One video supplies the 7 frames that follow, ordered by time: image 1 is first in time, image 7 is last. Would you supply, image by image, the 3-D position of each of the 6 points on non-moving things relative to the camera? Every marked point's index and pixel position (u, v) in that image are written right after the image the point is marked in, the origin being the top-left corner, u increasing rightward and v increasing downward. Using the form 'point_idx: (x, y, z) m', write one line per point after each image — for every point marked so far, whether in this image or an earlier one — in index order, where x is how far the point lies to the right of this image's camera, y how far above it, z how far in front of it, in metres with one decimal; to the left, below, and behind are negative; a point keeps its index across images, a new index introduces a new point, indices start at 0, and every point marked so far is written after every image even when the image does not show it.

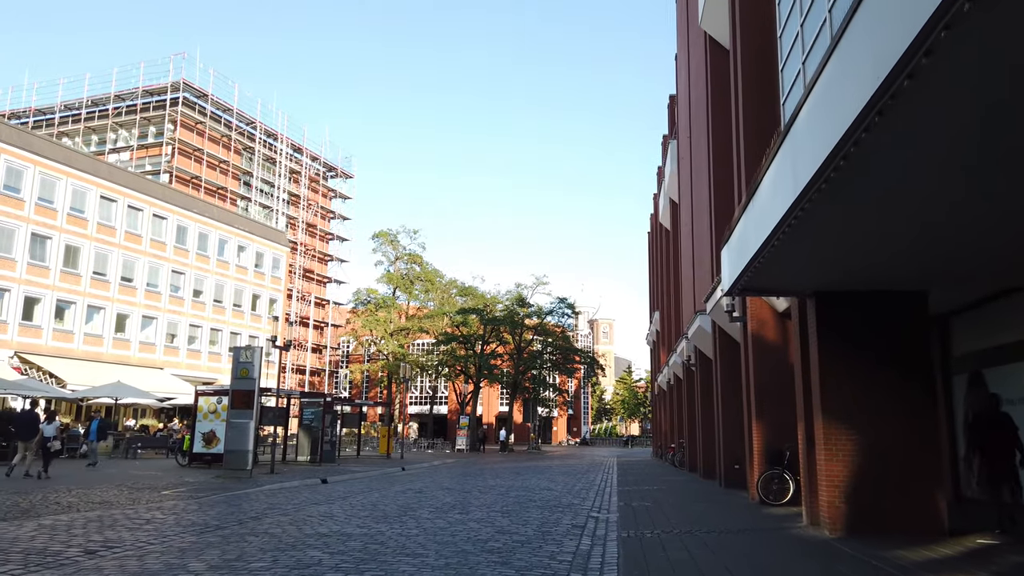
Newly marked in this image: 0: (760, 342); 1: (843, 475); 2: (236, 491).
0: (+5.2, -1.1, +15.8) m
1: (+4.8, -2.7, +10.8) m
2: (-6.8, -5.0, +18.7) m
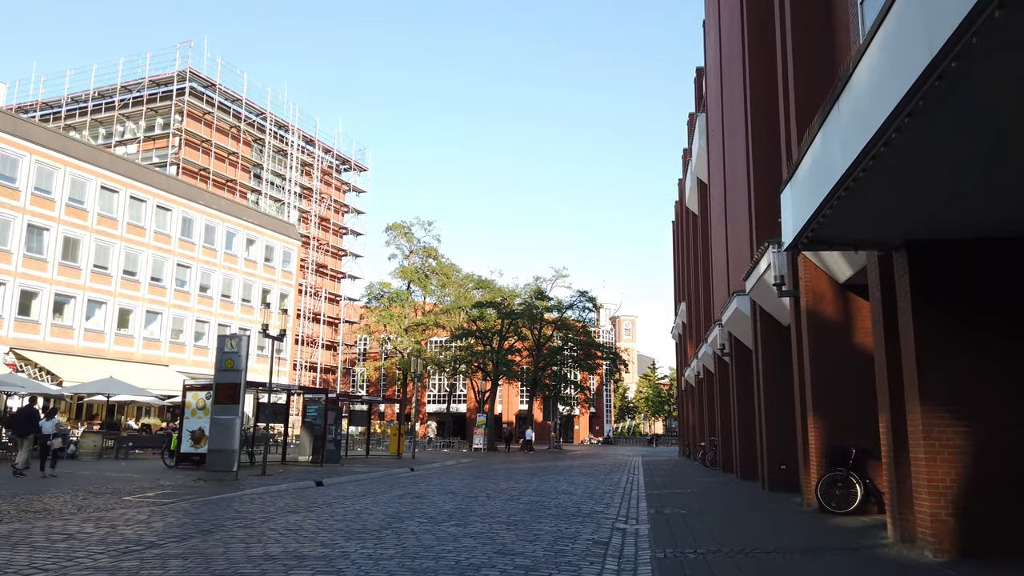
0: (+5.4, -0.5, +13.3) m
1: (+4.8, -2.1, +8.3) m
2: (-6.5, -4.5, +16.5) m
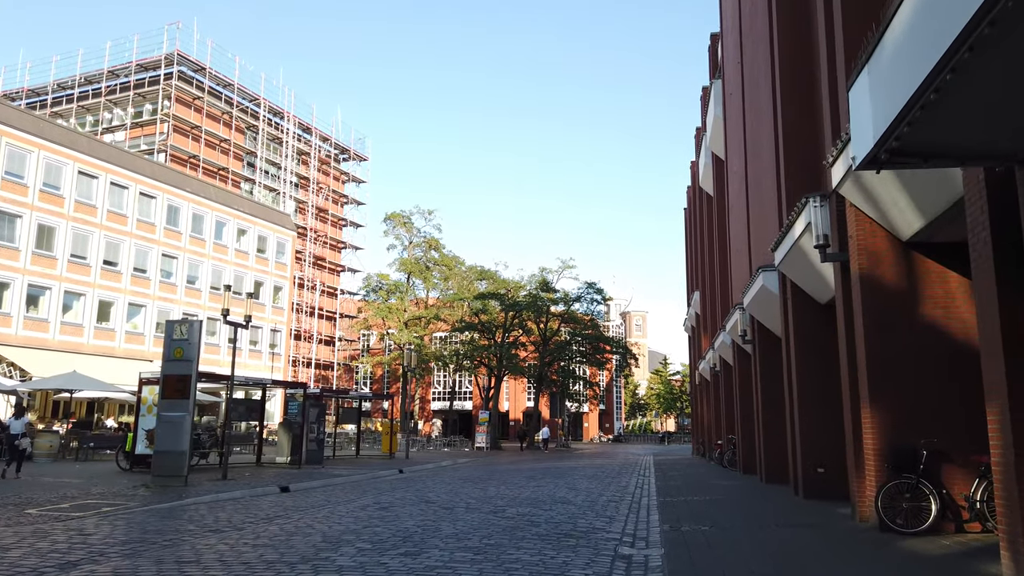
0: (+5.0, +0.1, +10.6) m
1: (+4.4, -1.6, +5.6) m
2: (-6.8, -4.0, +14.0) m
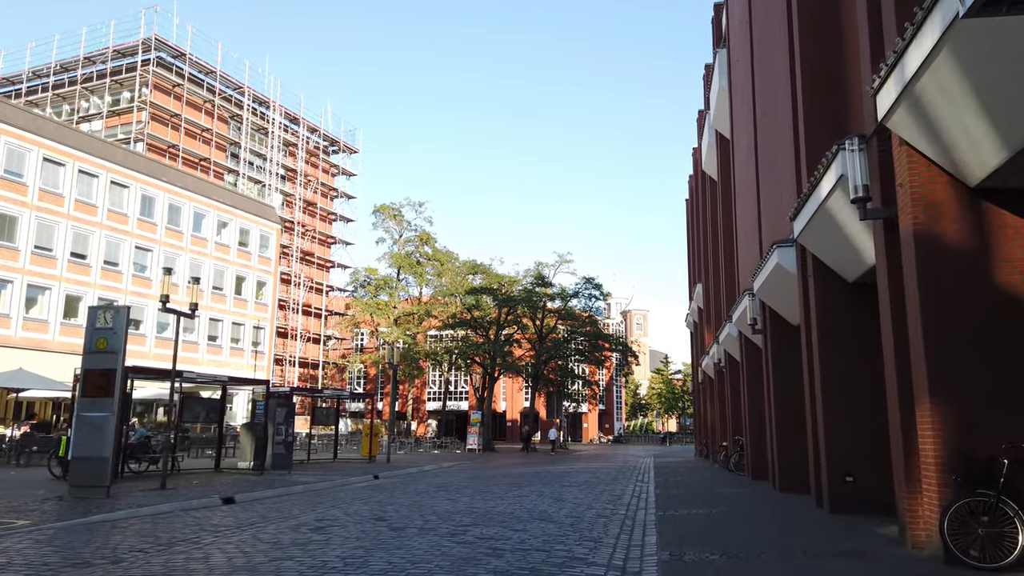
0: (+4.5, +0.5, +8.2) m
1: (+3.9, -1.1, +3.2) m
2: (-7.3, -3.6, +11.6) m
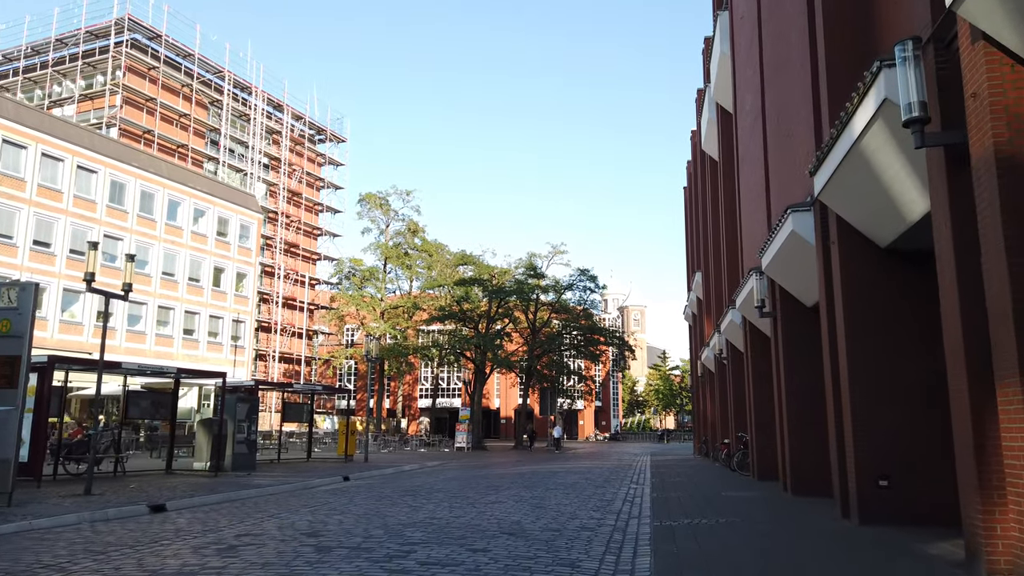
0: (+4.1, +1.0, +6.0) m
1: (+3.4, -0.7, +1.1) m
2: (-7.8, -3.2, +9.4) m
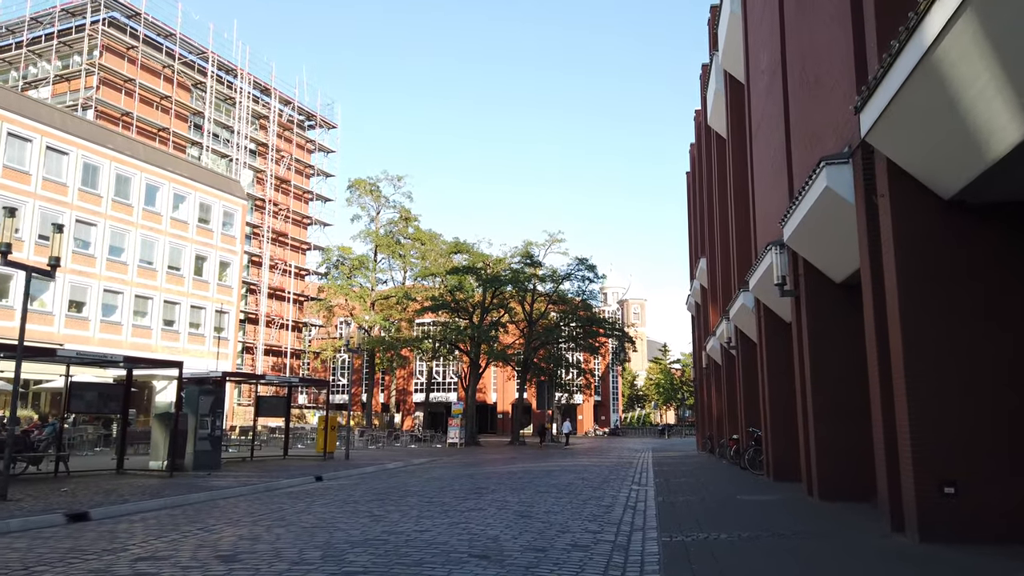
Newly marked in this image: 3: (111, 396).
0: (+3.8, +1.4, +3.9) m
1: (+3.2, -0.3, -1.0) m
2: (-8.0, -2.8, +7.4) m
3: (-10.1, -2.7, +19.1) m
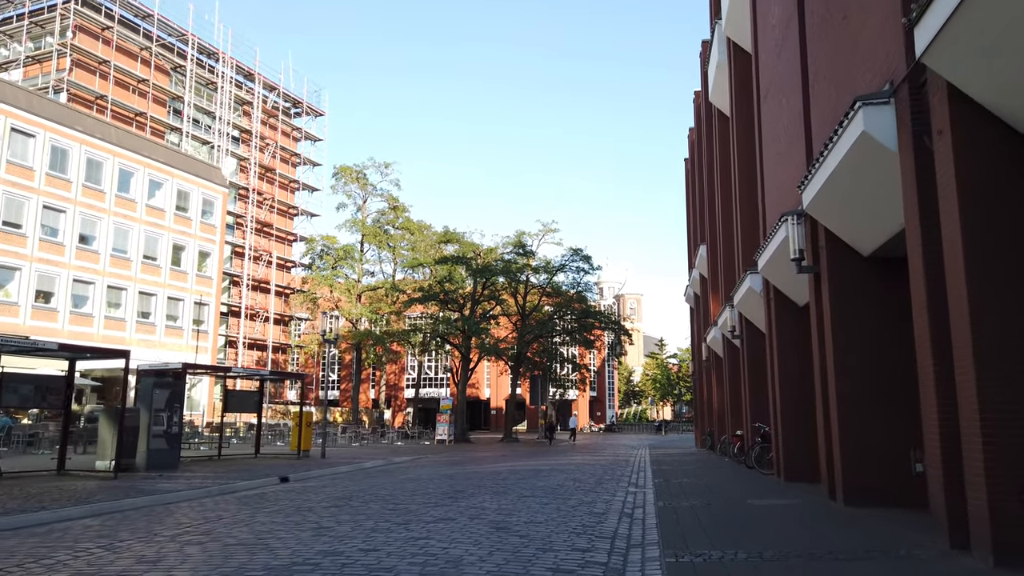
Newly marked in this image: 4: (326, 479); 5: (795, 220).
0: (+3.5, +1.8, +2.1) m
1: (+2.9, +0.1, -2.9) m
2: (-8.4, -2.4, +5.5) m
3: (-10.5, -2.3, +17.3) m
4: (-4.7, -4.8, +18.9) m
5: (+4.7, +1.2, +12.6) m
